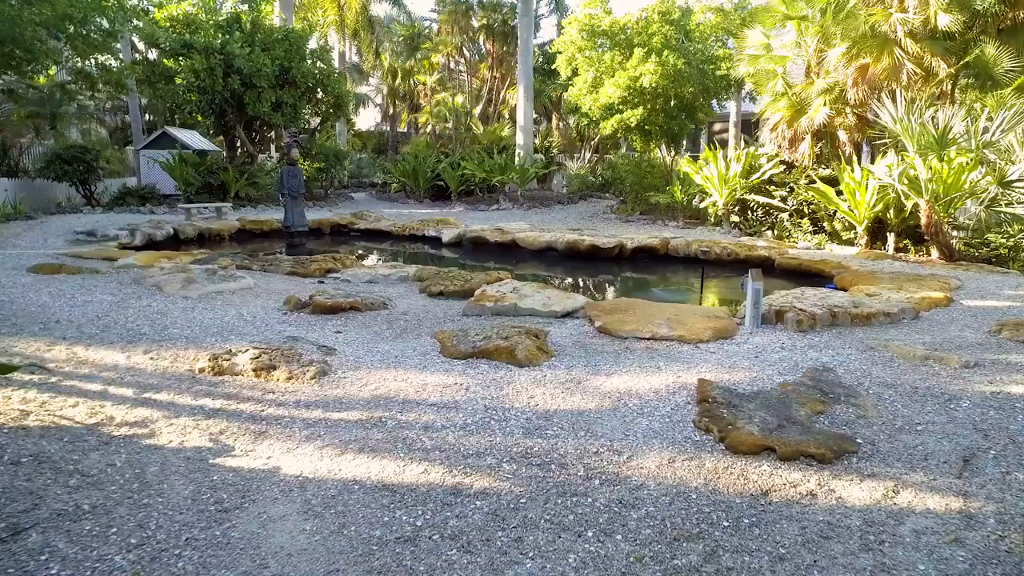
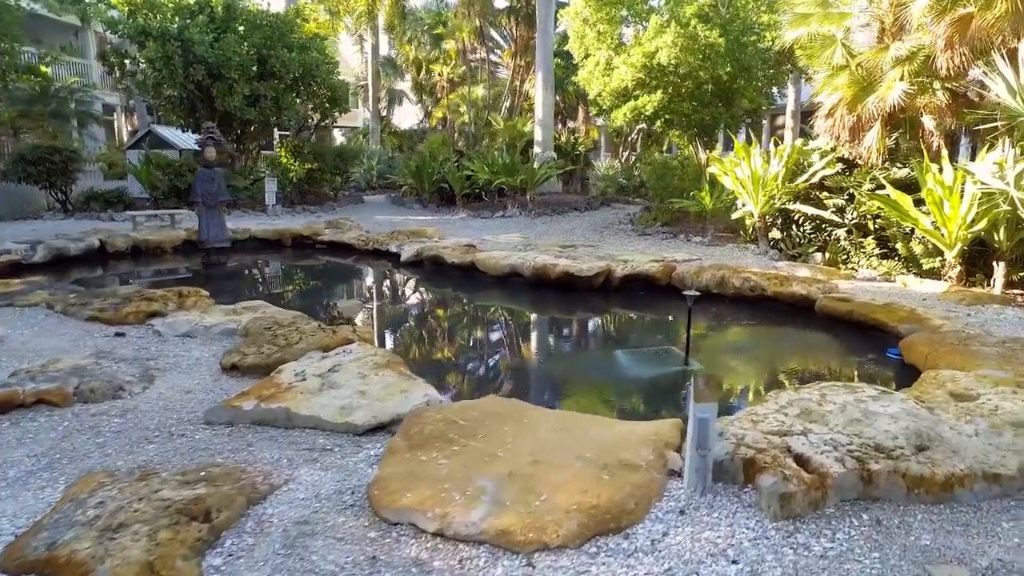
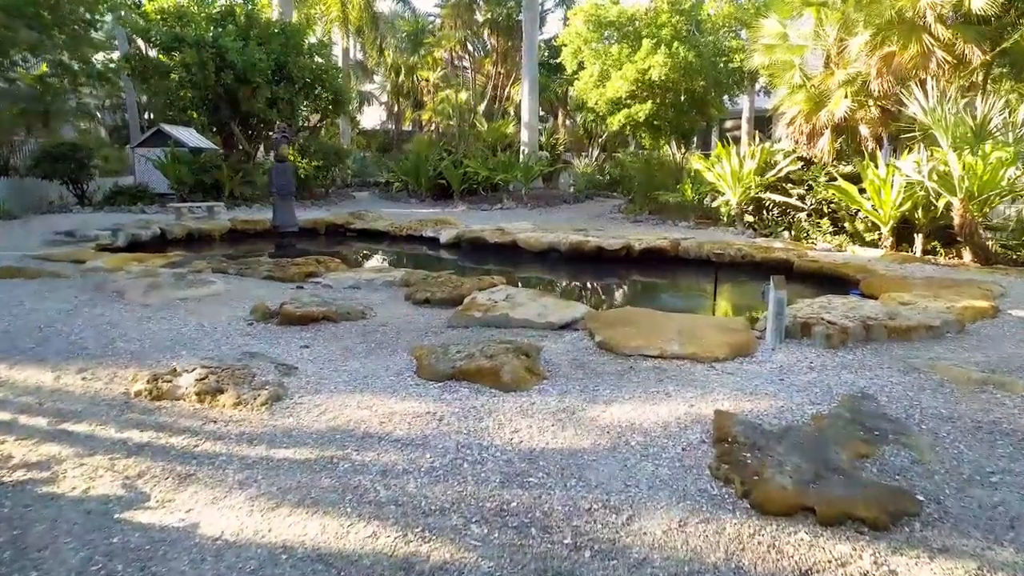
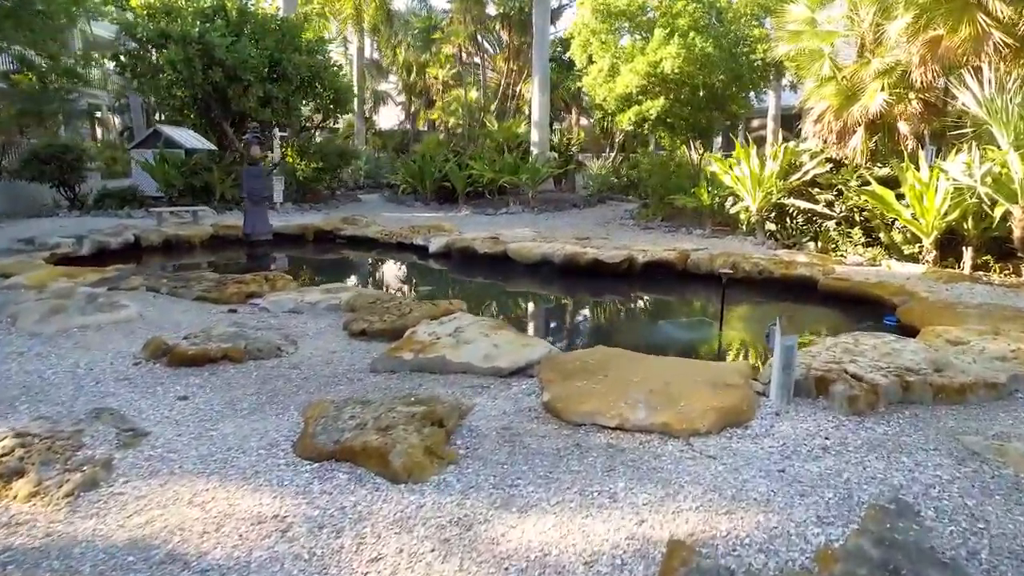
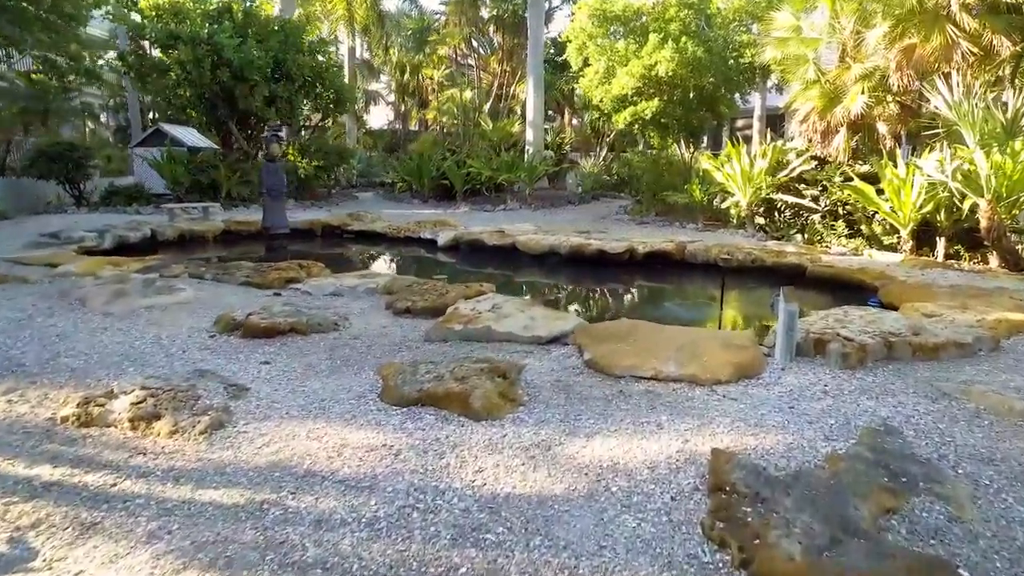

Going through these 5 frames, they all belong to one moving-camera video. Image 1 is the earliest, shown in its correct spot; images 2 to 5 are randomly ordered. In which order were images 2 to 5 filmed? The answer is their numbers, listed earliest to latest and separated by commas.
3, 5, 4, 2
